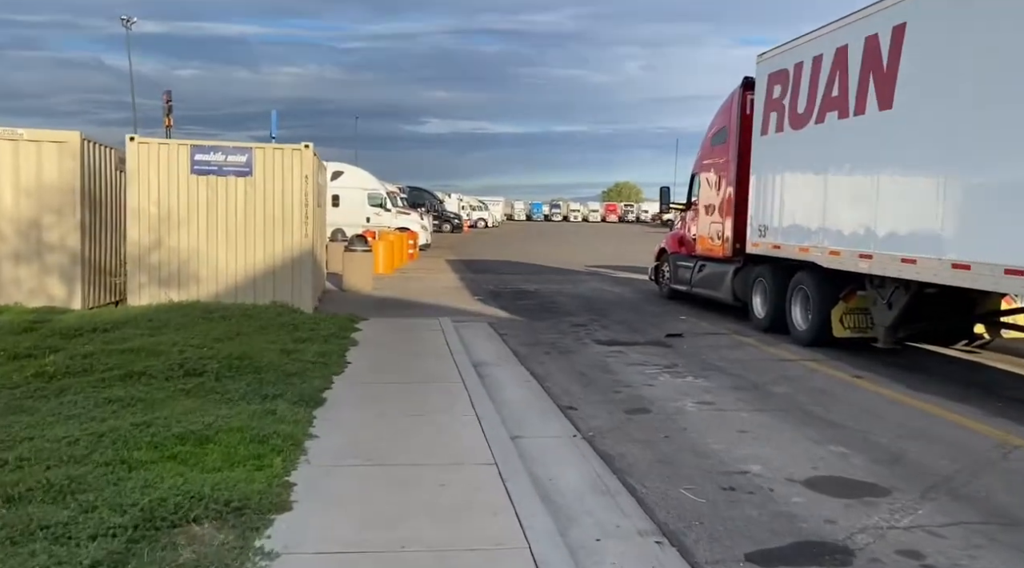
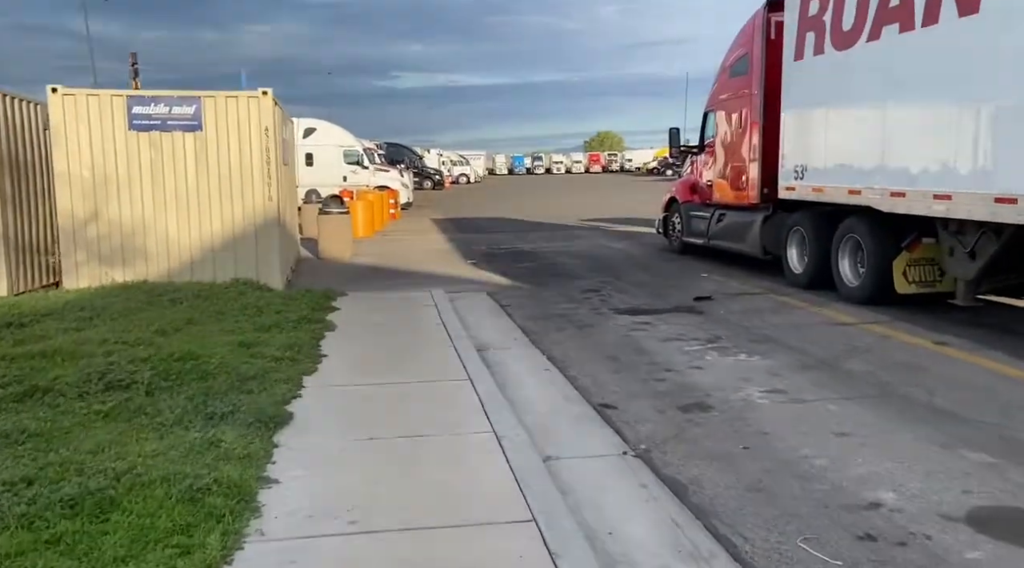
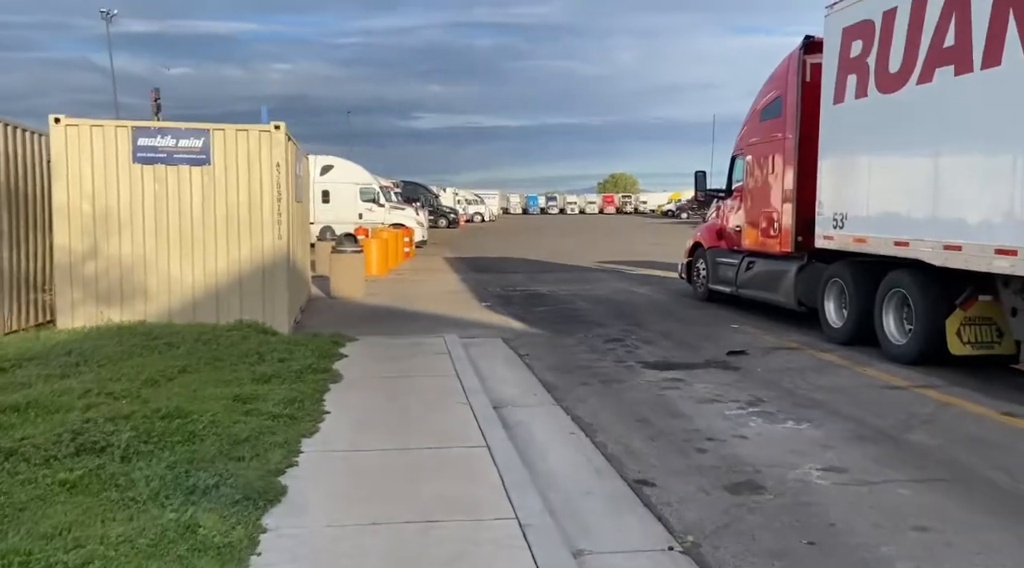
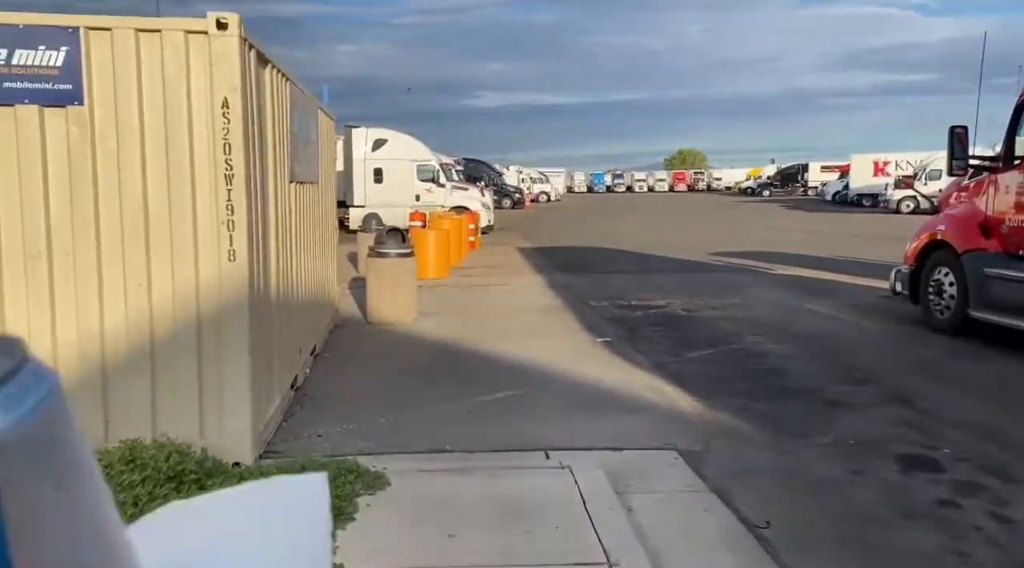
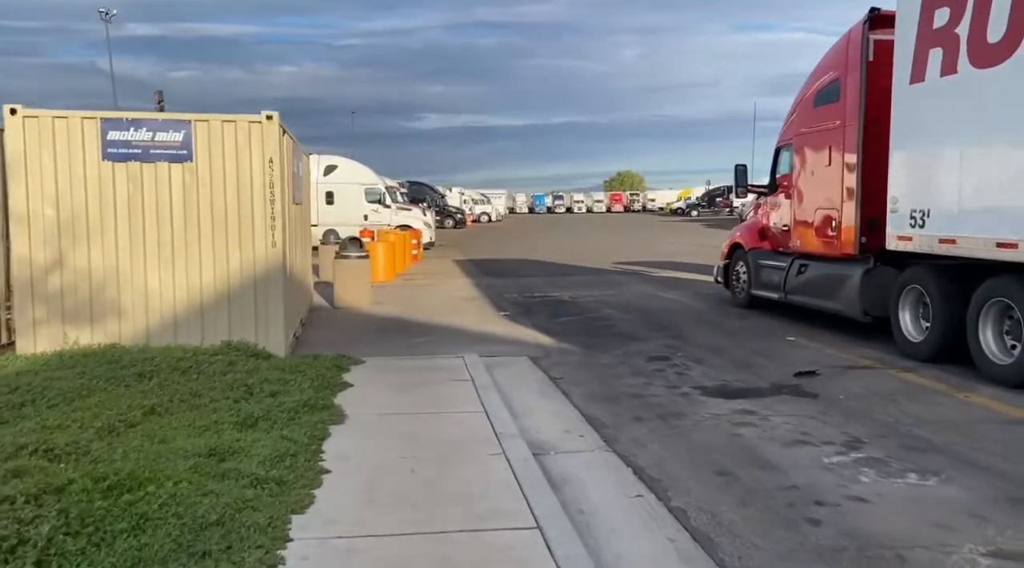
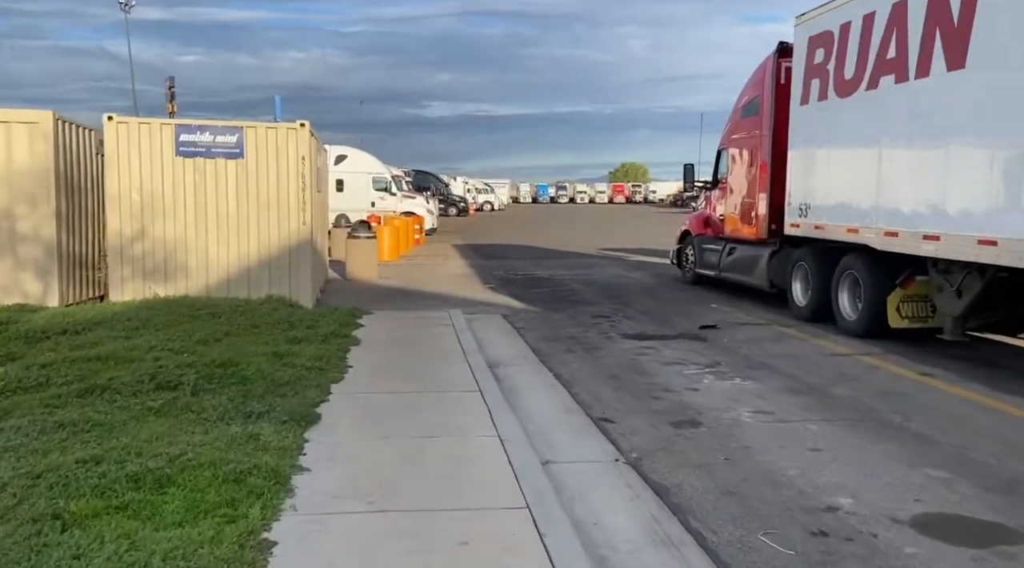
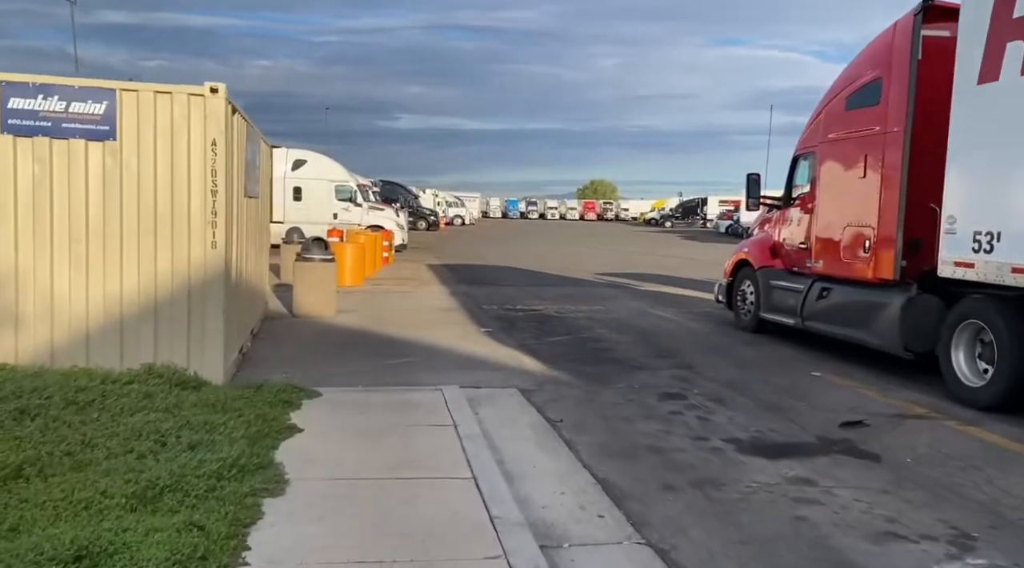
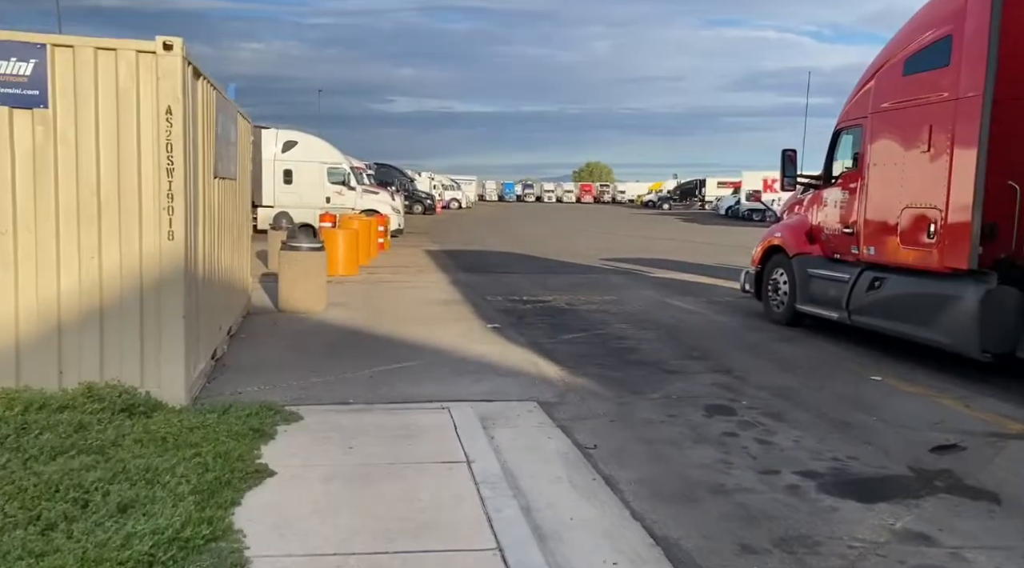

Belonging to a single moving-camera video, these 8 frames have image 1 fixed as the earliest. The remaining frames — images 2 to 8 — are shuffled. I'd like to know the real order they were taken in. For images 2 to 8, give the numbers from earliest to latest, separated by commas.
6, 2, 3, 5, 7, 8, 4
